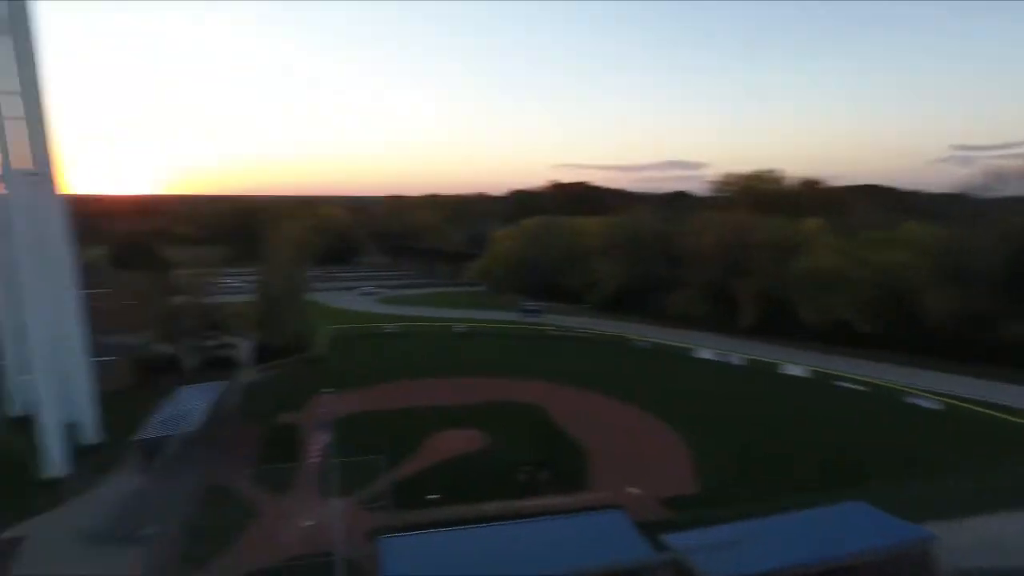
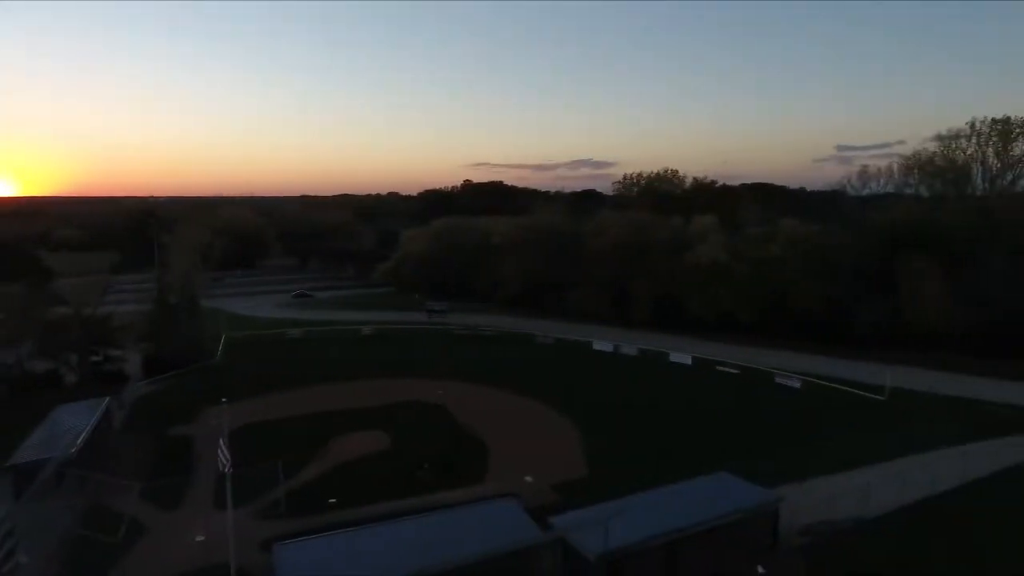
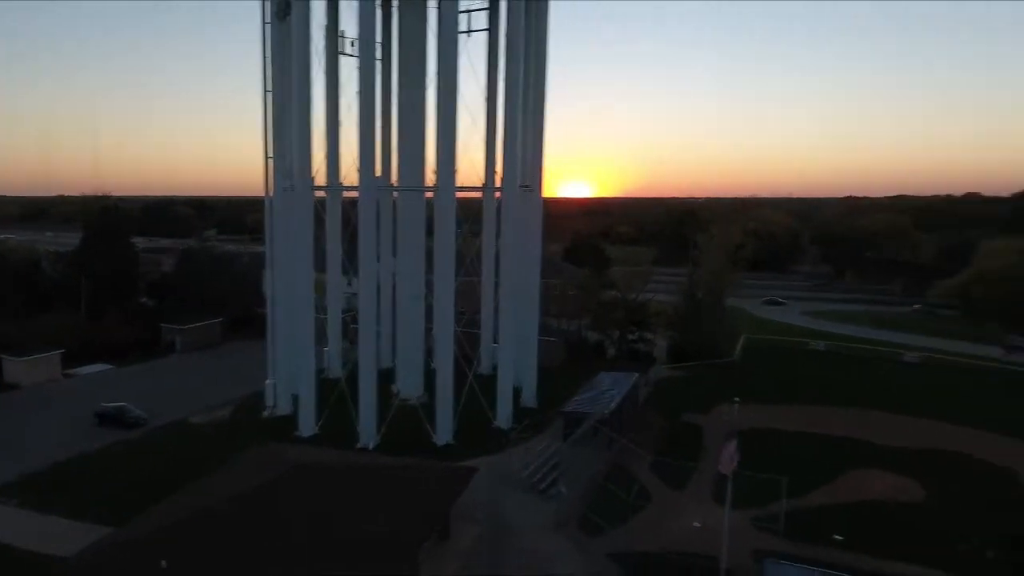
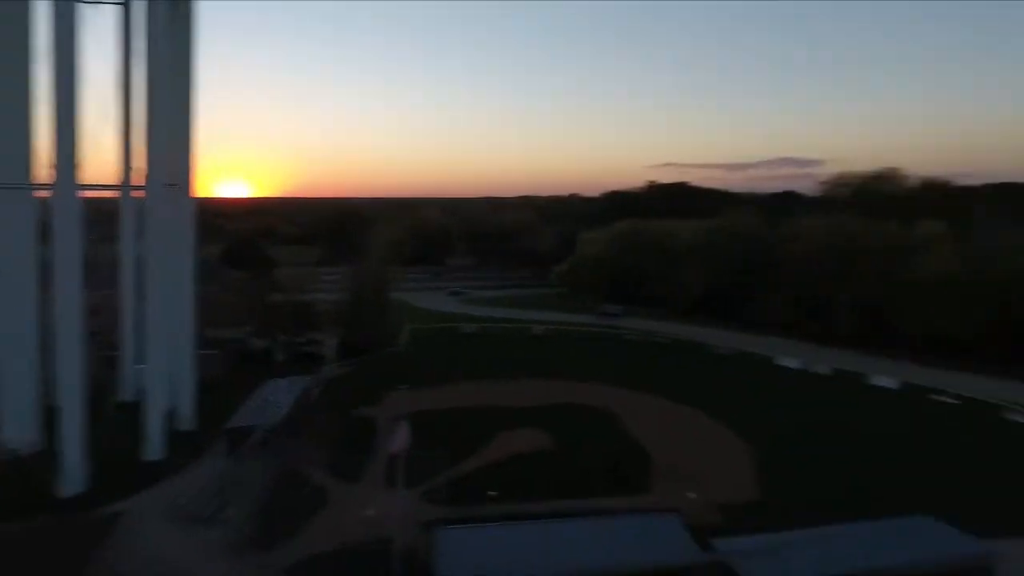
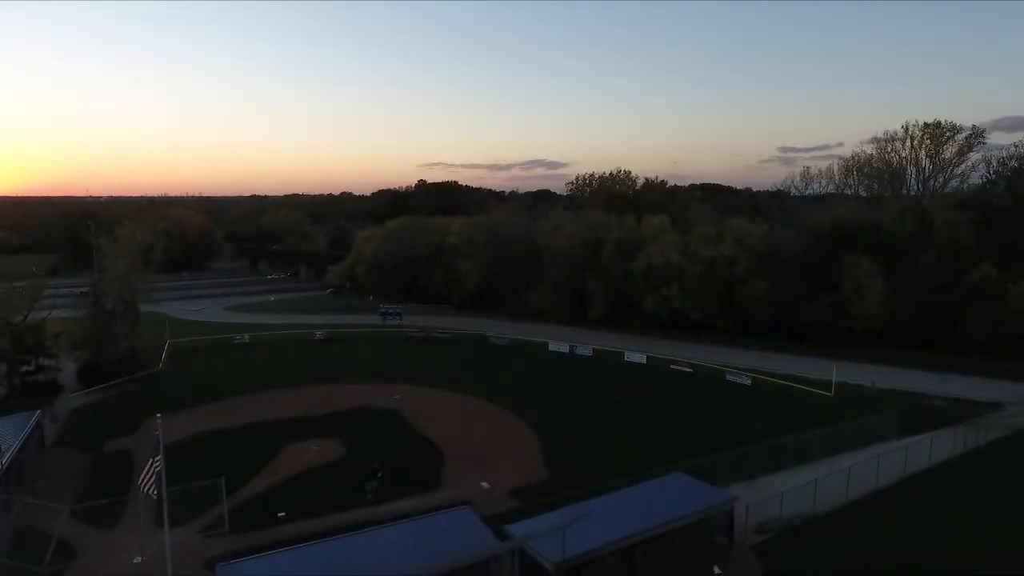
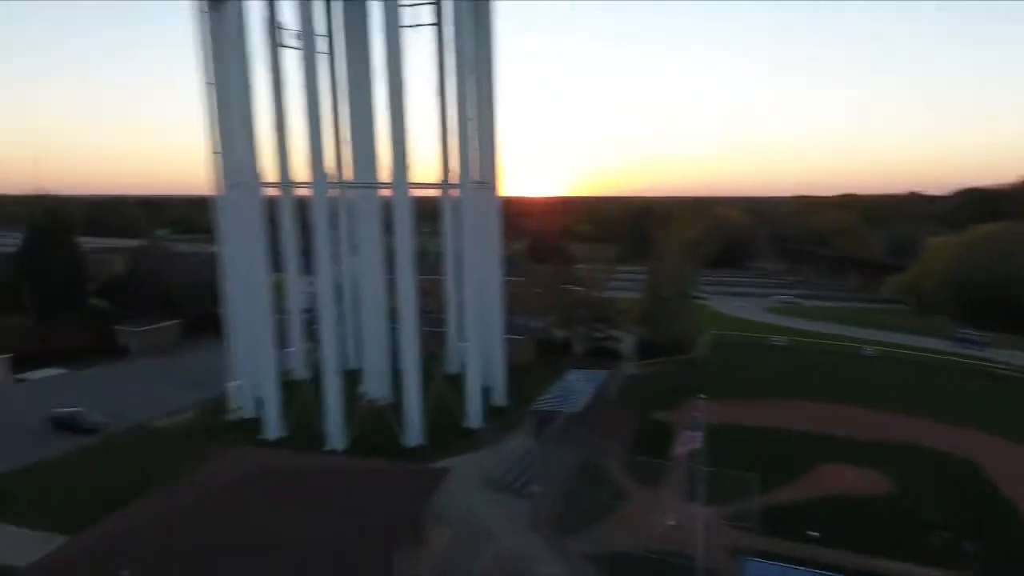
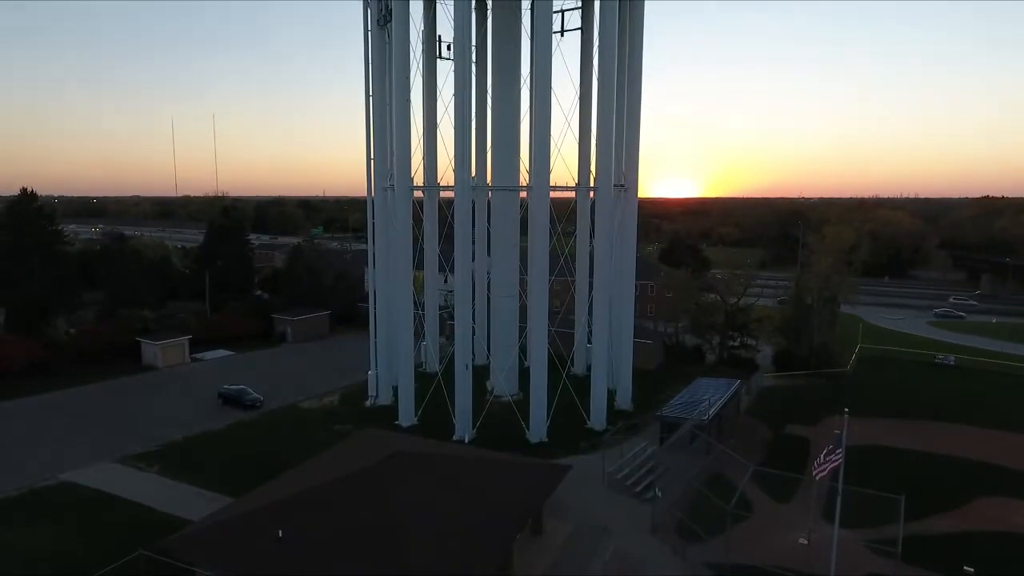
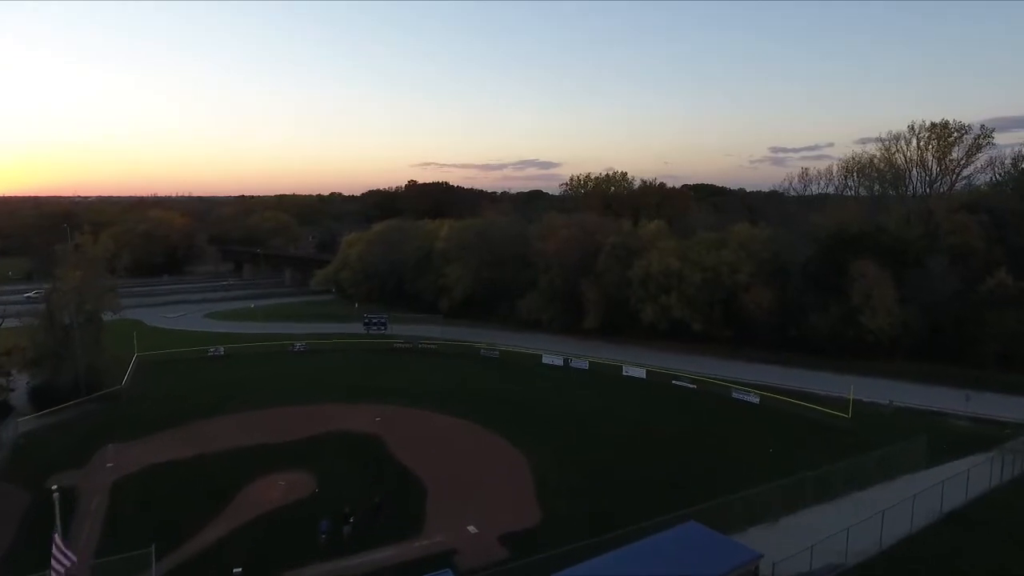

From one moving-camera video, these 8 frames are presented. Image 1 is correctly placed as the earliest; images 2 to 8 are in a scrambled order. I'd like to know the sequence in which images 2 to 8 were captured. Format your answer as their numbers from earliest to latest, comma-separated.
6, 7, 3, 4, 2, 5, 8
